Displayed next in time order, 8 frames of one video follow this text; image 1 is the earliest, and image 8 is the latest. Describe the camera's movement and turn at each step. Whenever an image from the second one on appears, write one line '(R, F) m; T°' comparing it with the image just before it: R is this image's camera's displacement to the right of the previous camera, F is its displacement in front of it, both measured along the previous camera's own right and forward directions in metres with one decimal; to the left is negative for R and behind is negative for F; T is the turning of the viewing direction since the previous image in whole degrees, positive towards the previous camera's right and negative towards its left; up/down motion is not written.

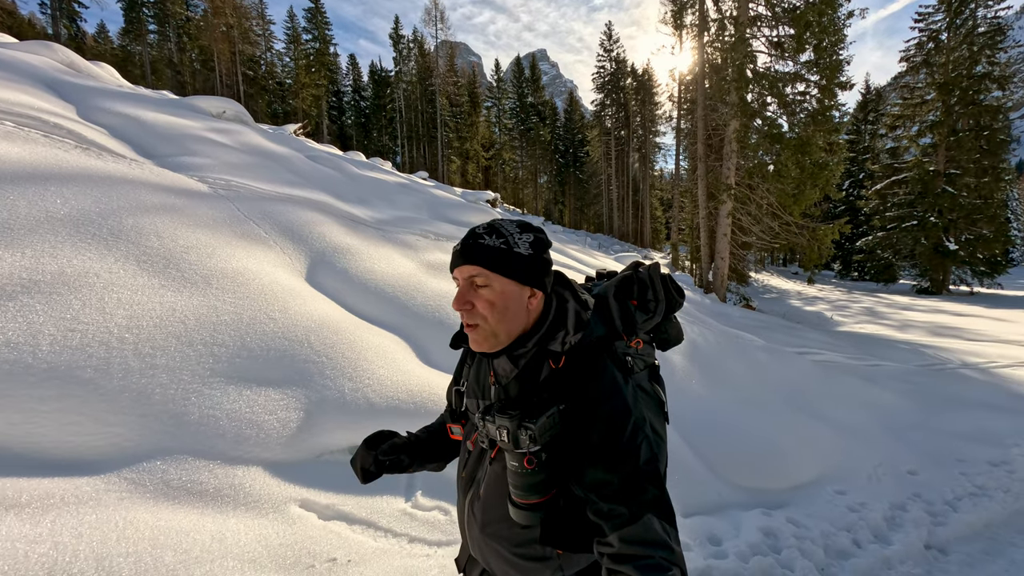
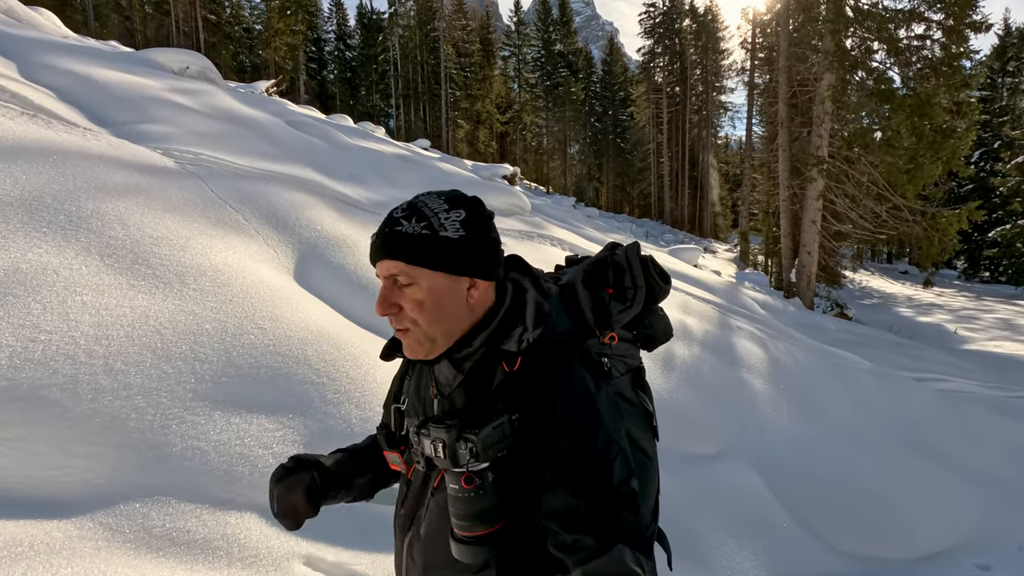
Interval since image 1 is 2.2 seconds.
(-0.3, +0.7) m; +1°
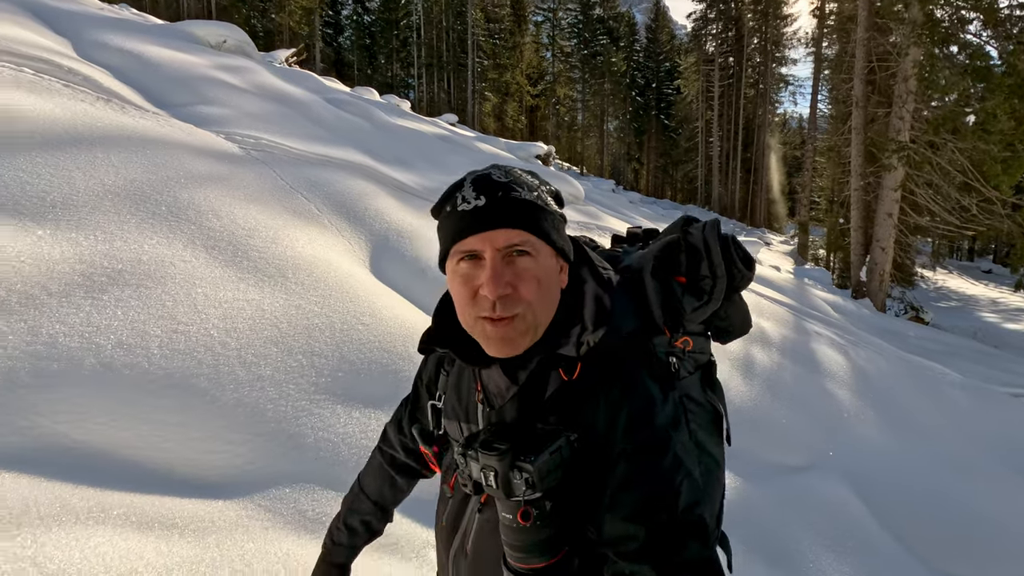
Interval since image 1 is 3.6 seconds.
(-0.8, -0.2) m; +2°
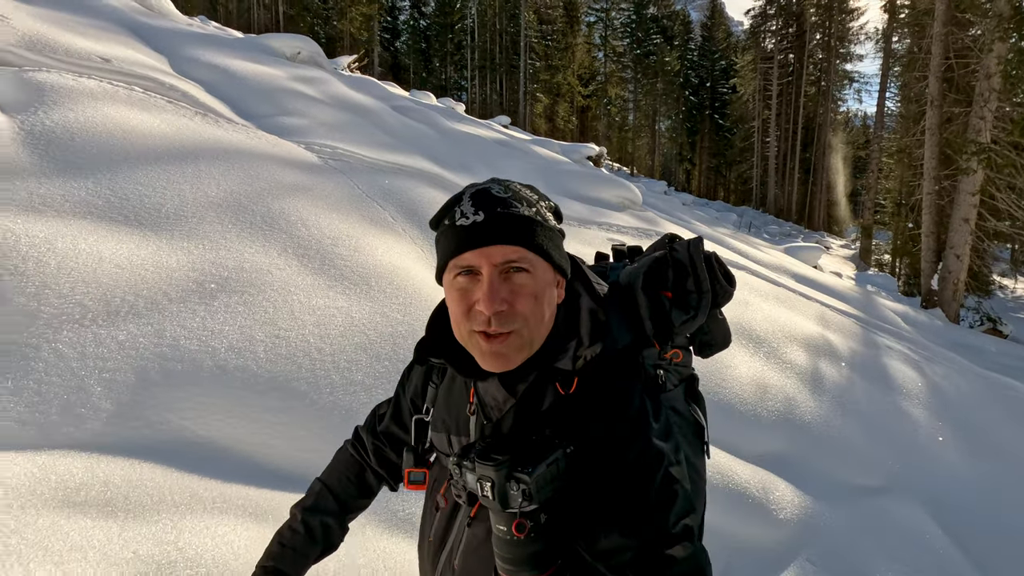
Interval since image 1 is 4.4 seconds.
(-0.2, -0.2) m; -4°
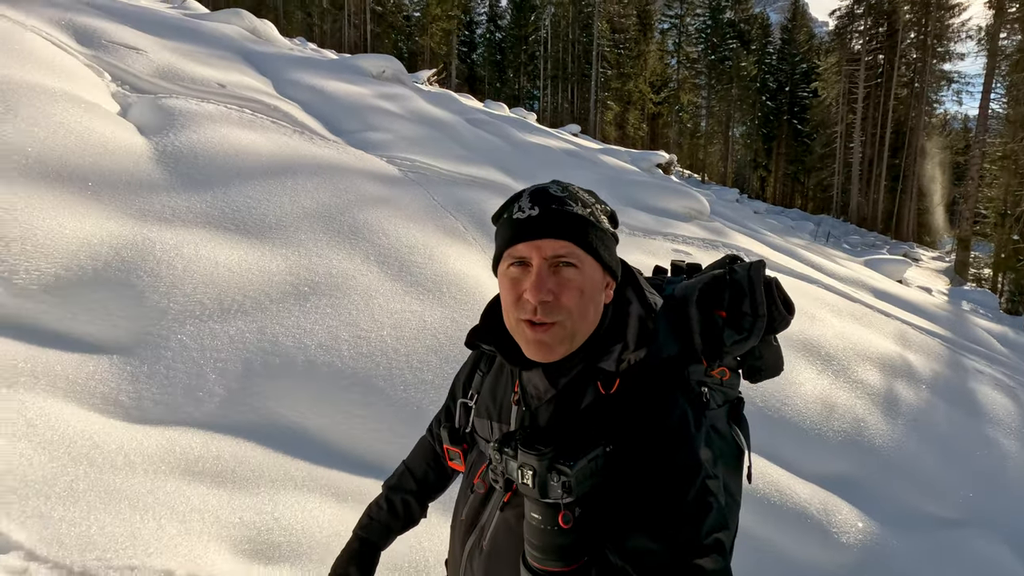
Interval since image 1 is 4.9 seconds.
(+0.1, -0.3) m; -8°
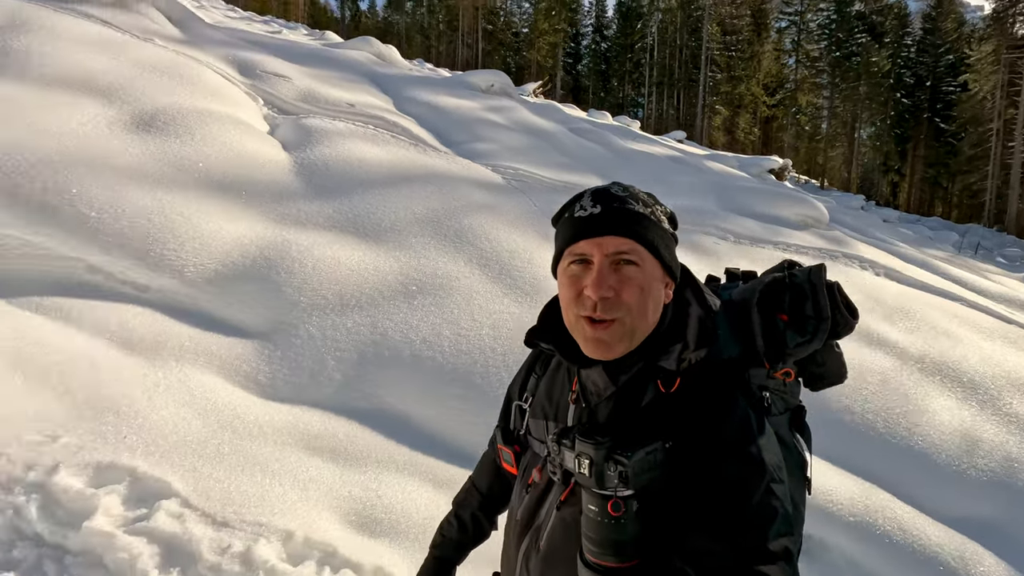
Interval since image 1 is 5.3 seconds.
(+0.1, -0.1) m; -11°
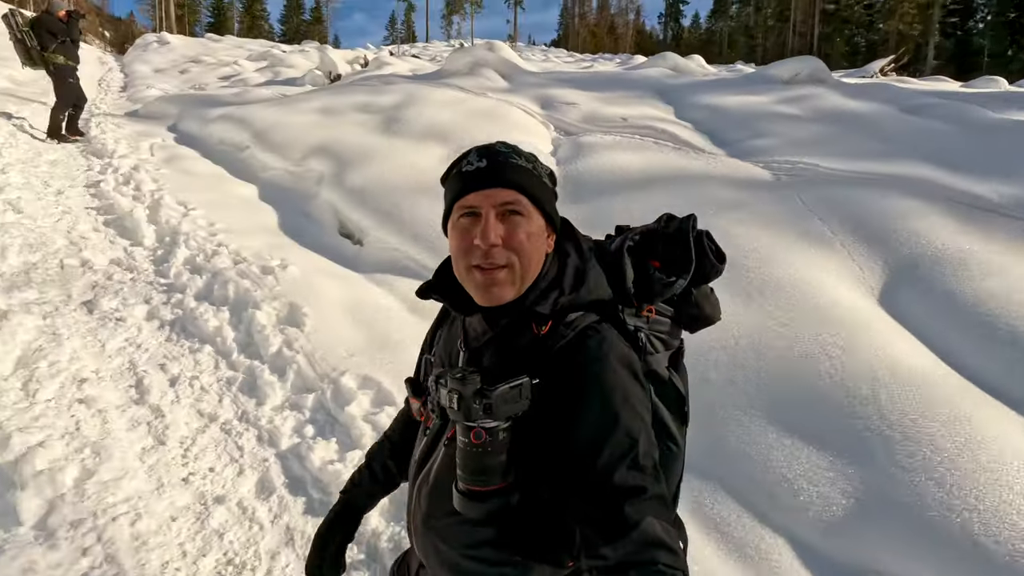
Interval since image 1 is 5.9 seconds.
(+1.4, +0.2) m; -39°
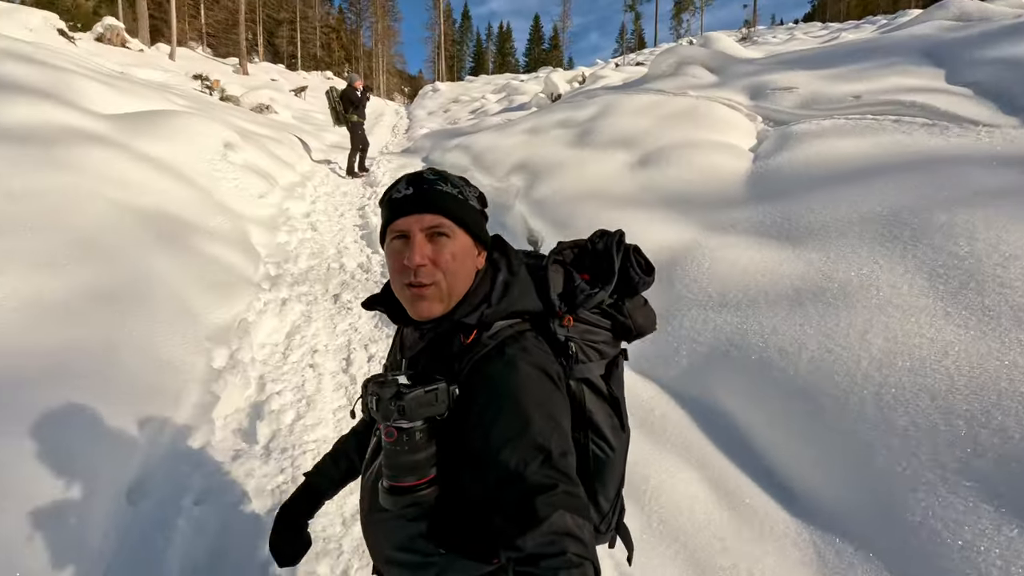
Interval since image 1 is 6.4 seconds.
(+1.2, +0.2) m; -29°
